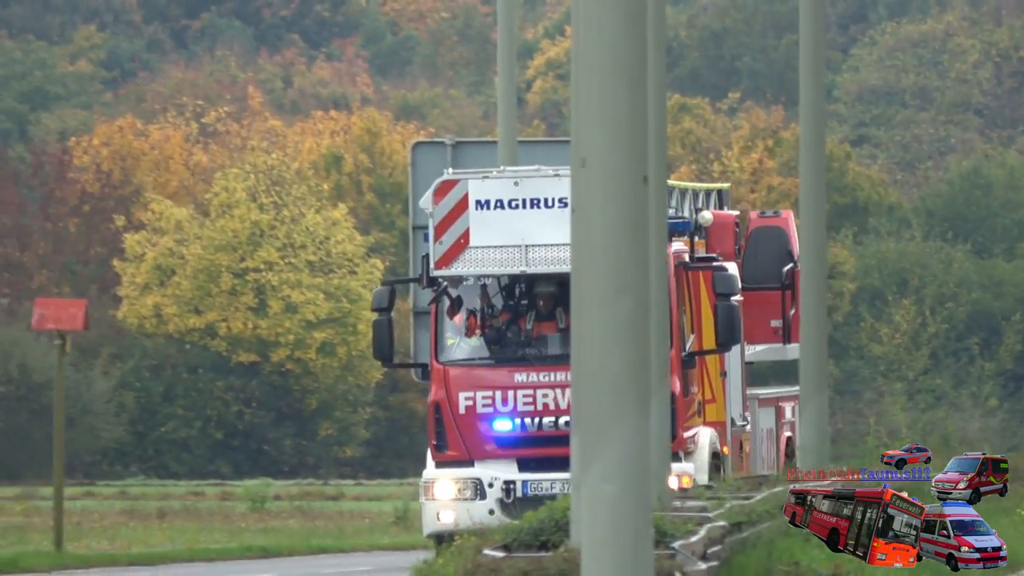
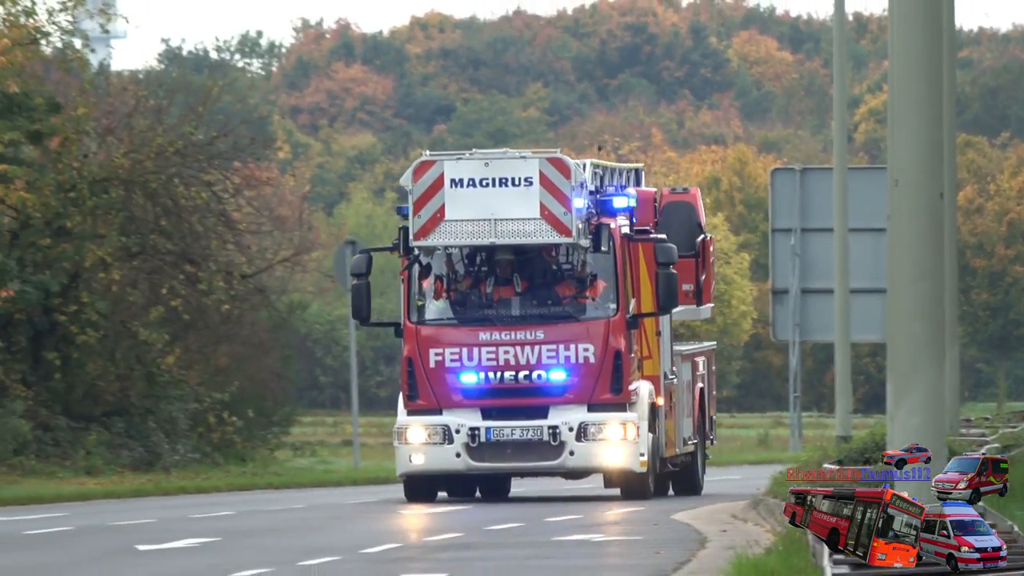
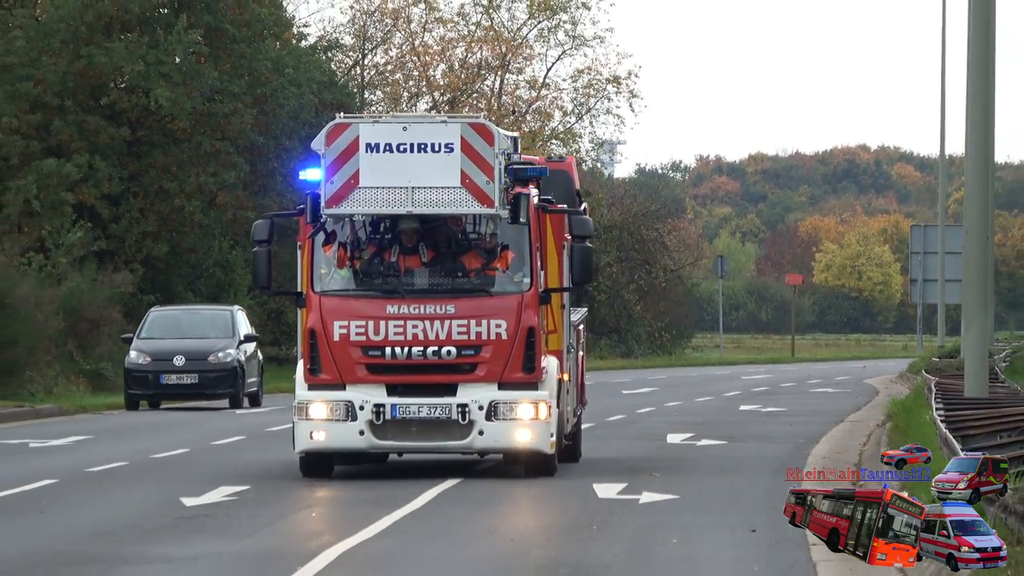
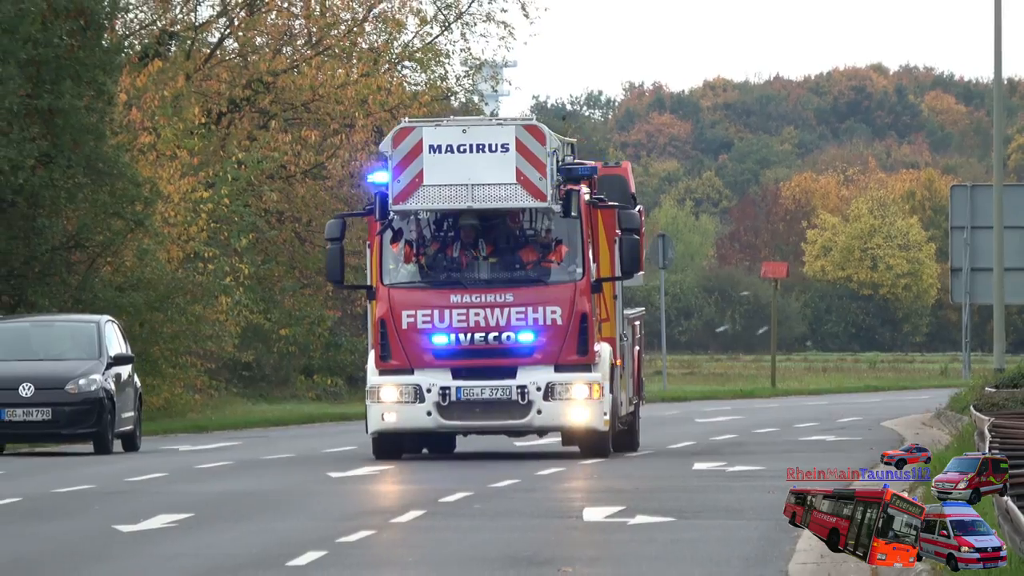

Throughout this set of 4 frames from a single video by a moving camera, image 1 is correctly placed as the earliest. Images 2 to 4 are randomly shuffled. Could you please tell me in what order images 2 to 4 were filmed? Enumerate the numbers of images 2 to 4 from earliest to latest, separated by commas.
2, 4, 3
